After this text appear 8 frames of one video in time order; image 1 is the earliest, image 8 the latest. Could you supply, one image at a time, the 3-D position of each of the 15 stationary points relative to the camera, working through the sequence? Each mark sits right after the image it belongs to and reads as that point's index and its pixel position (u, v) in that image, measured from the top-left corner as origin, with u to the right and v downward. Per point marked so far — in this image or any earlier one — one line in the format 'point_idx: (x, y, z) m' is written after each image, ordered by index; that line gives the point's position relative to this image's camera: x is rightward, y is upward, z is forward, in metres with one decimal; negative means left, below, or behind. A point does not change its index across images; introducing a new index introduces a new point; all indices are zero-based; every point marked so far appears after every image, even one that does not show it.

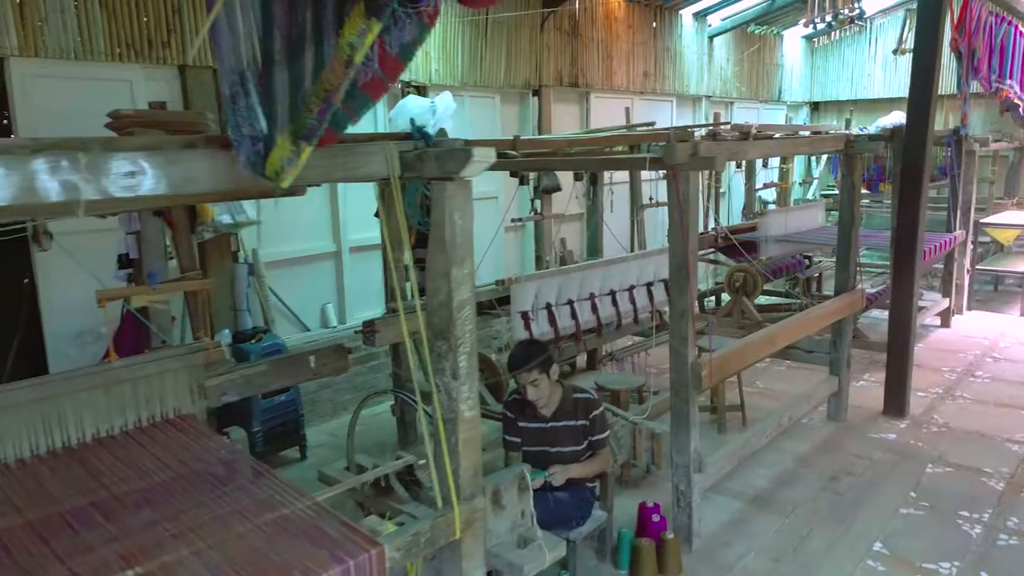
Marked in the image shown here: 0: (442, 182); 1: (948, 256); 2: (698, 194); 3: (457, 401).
0: (-0.2, +0.3, +1.7) m
1: (+3.9, +0.3, +6.0) m
2: (+0.8, +0.4, +2.7) m
3: (-0.1, -0.3, +1.8) m
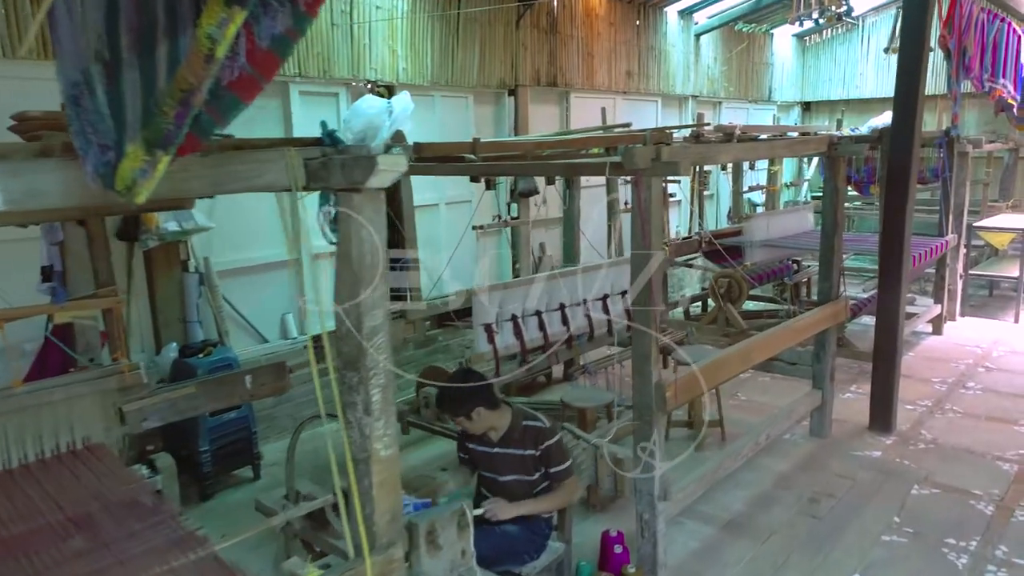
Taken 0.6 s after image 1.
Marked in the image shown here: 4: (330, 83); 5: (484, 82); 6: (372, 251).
0: (-0.4, +0.2, +1.5) m
1: (+3.7, +0.2, +5.8) m
2: (+0.6, +0.3, +2.5) m
3: (-0.3, -0.4, +1.6) m
4: (-1.1, +1.3, +4.2) m
5: (-0.2, +1.5, +5.0) m
6: (-0.3, +0.1, +1.5) m
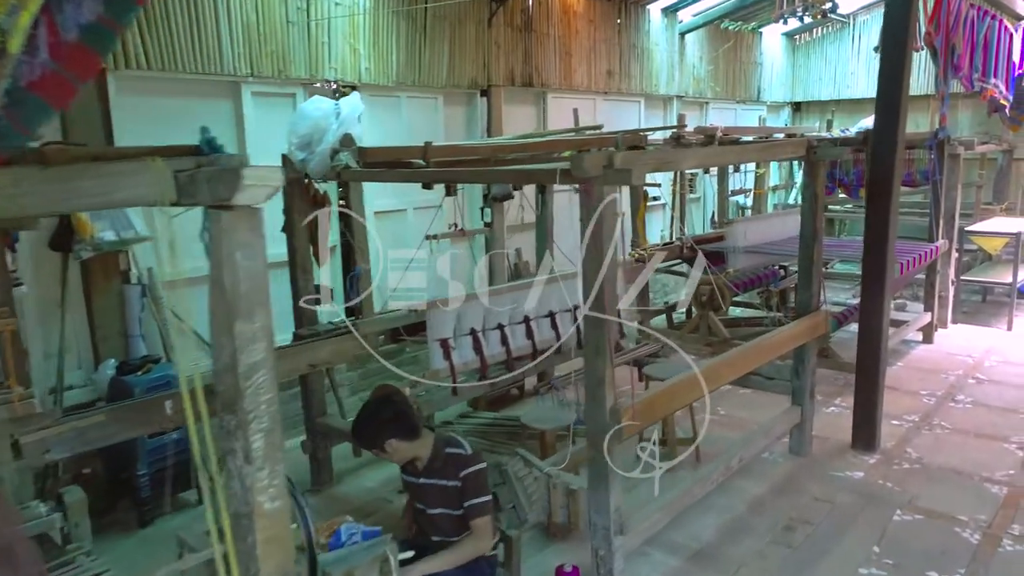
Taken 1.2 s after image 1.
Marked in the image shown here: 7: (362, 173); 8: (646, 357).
0: (-0.6, +0.1, +1.3) m
1: (+3.5, +0.2, +5.6) m
2: (+0.4, +0.3, +2.3) m
3: (-0.5, -0.4, +1.4) m
4: (-1.3, +1.2, +4.0) m
5: (-0.4, +1.5, +4.8) m
6: (-0.5, 0.0, +1.3) m
7: (-0.7, +0.5, +2.9) m
8: (+0.8, -0.4, +4.2) m
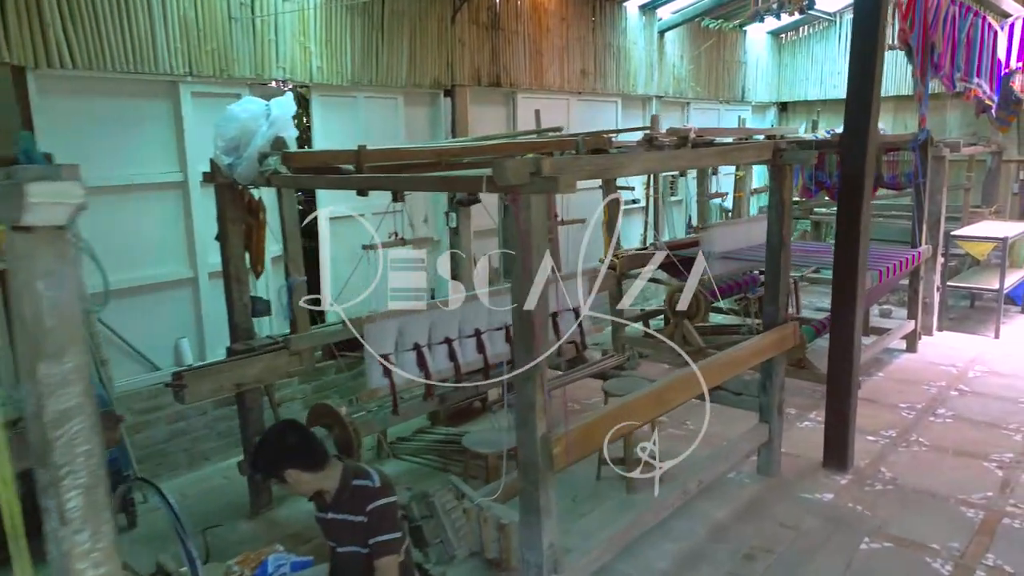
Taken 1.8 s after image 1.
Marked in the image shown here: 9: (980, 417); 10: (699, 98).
0: (-0.8, +0.1, +1.1) m
1: (+3.3, +0.1, +5.4) m
2: (+0.1, +0.2, +2.1) m
3: (-0.8, -0.5, +1.2) m
4: (-1.6, +1.2, +3.8) m
5: (-0.7, +1.4, +4.6) m
6: (-0.8, 0.0, +1.1) m
7: (-0.9, +0.4, +2.7) m
8: (+0.6, -0.5, +4.0) m
9: (+2.9, -0.8, +4.2) m
10: (+2.0, +2.0, +7.1) m
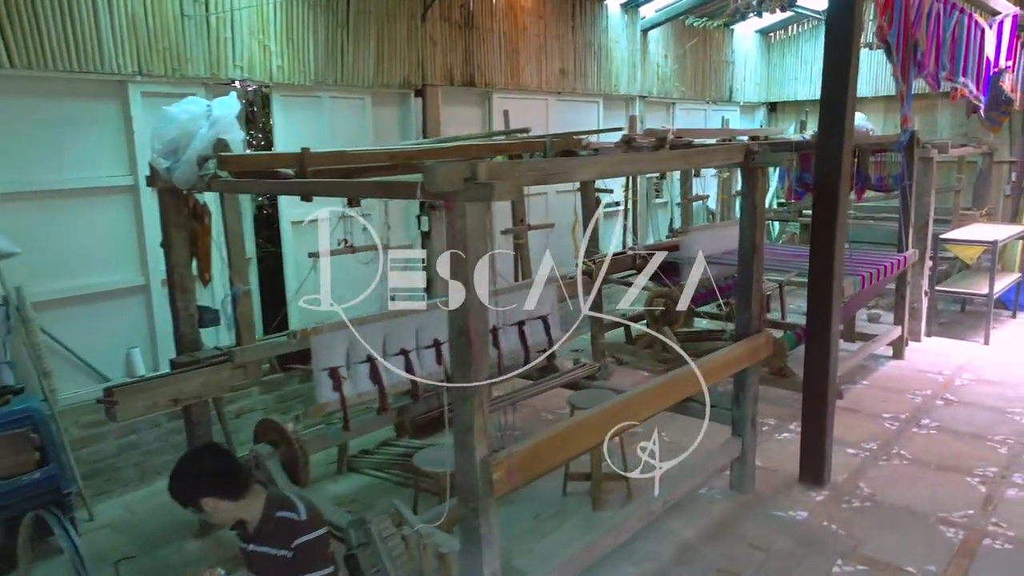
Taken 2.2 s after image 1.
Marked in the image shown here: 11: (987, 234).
0: (-1.0, 0.0, +1.0) m
1: (+3.1, +0.1, +5.3) m
2: (-0.1, +0.2, +2.0) m
3: (-1.0, -0.5, +1.0) m
4: (-1.8, +1.1, +3.6) m
5: (-0.9, +1.4, +4.4) m
6: (-1.0, -0.1, +1.0) m
7: (-1.1, +0.4, +2.6) m
8: (+0.4, -0.5, +3.9) m
9: (+2.7, -0.8, +4.0) m
10: (+1.8, +2.0, +7.0) m
11: (+4.2, +0.5, +5.9) m
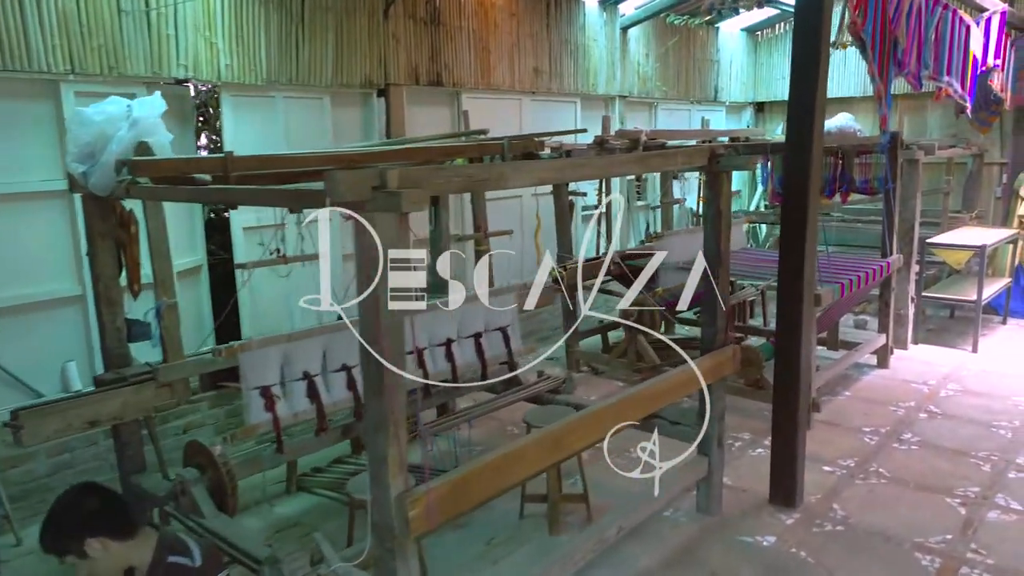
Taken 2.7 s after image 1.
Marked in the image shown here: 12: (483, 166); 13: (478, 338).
0: (-1.2, 0.0, +0.8) m
1: (+2.9, 0.0, +5.1) m
2: (-0.3, +0.1, +1.8) m
3: (-1.2, -0.6, +0.8) m
4: (-2.0, +1.1, +3.4) m
5: (-1.1, +1.3, +4.2) m
6: (-1.2, -0.1, +0.8) m
7: (-1.3, +0.3, +2.4) m
8: (+0.2, -0.6, +3.7) m
9: (+2.5, -0.9, +3.9) m
10: (+1.6, +1.9, +6.8) m
11: (+3.9, +0.4, +5.7) m
12: (-0.1, +0.4, +2.0) m
13: (-0.2, -0.3, +3.4) m
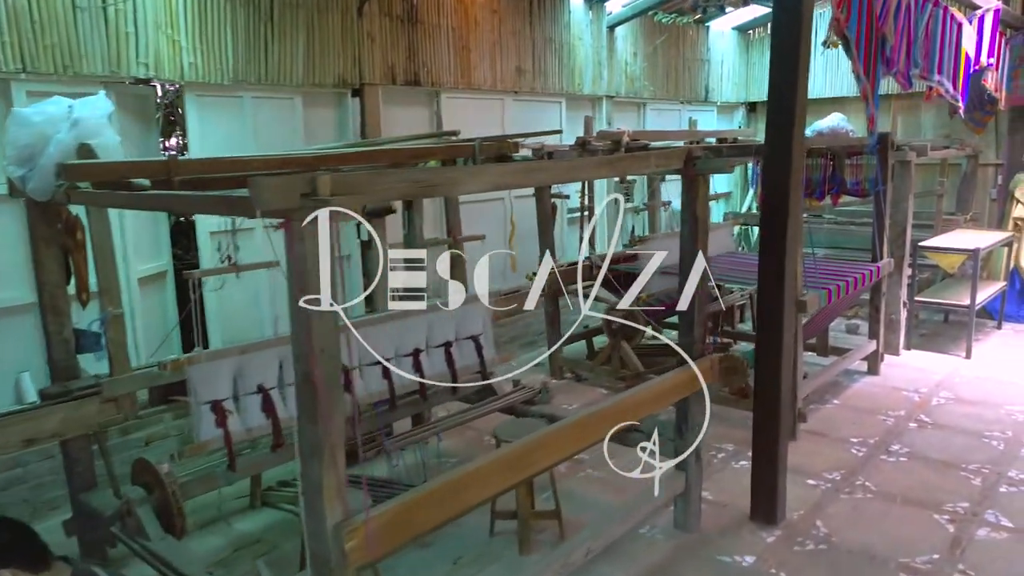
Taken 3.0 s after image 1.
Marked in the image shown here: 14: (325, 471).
0: (-1.4, 0.0, +0.6) m
1: (+2.7, 0.0, +5.0) m
2: (-0.4, +0.1, +1.7) m
3: (-1.3, -0.6, +0.7) m
4: (-2.1, +1.0, +3.3) m
5: (-1.2, +1.3, +4.1) m
6: (-1.3, -0.2, +0.7) m
7: (-1.5, +0.3, +2.3) m
8: (0.0, -0.6, +3.6) m
9: (+2.4, -0.9, +3.7) m
10: (+1.4, +1.9, +6.7) m
11: (+3.8, +0.4, +5.6) m
12: (-0.2, +0.3, +1.9) m
13: (-0.3, -0.3, +3.3) m
14: (-0.5, -0.5, +1.7) m
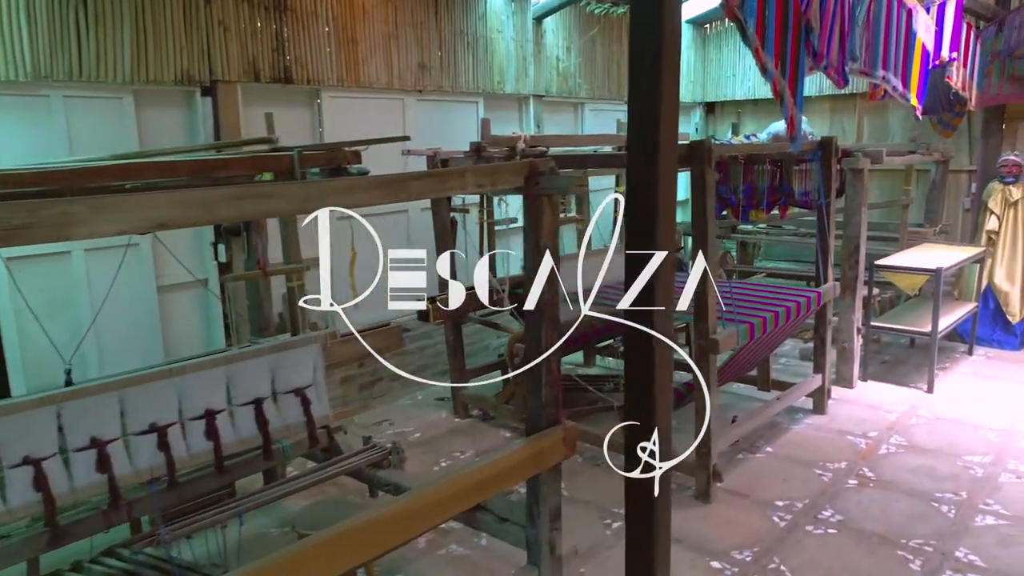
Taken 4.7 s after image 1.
0: (-2.0, -0.2, 0.0) m
1: (+2.0, -0.2, +4.4) m
2: (-1.1, -0.1, +1.0) m
3: (-2.0, -0.8, +0.1) m
4: (-2.8, +0.9, +2.7) m
5: (-1.9, +1.1, +3.5) m
6: (-2.0, -0.3, 0.0) m
7: (-2.1, +0.1, +1.6) m
8: (-0.6, -0.8, +3.0) m
9: (+1.7, -1.1, +3.1) m
10: (+0.8, +1.7, +6.1) m
11: (+3.1, +0.2, +4.9) m
12: (-0.9, +0.2, +1.2) m
13: (-1.0, -0.5, +2.7) m
14: (-1.2, -0.6, +1.1) m
